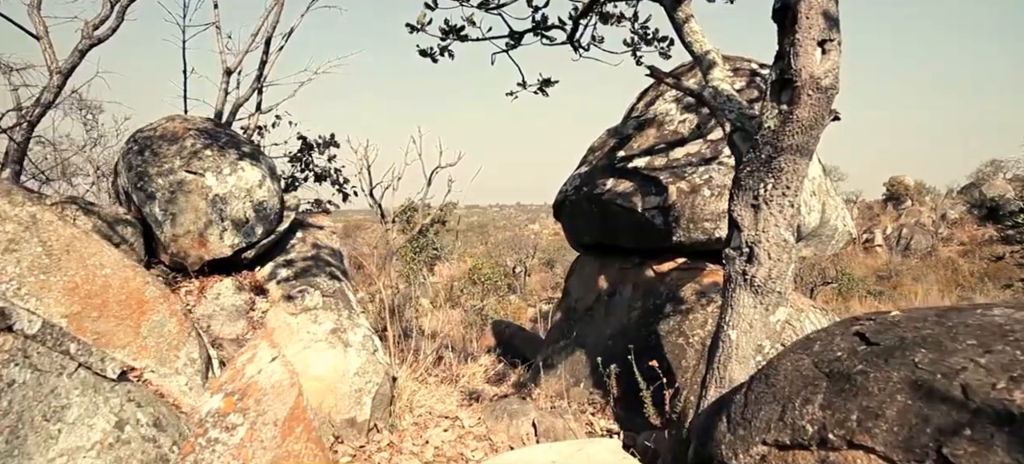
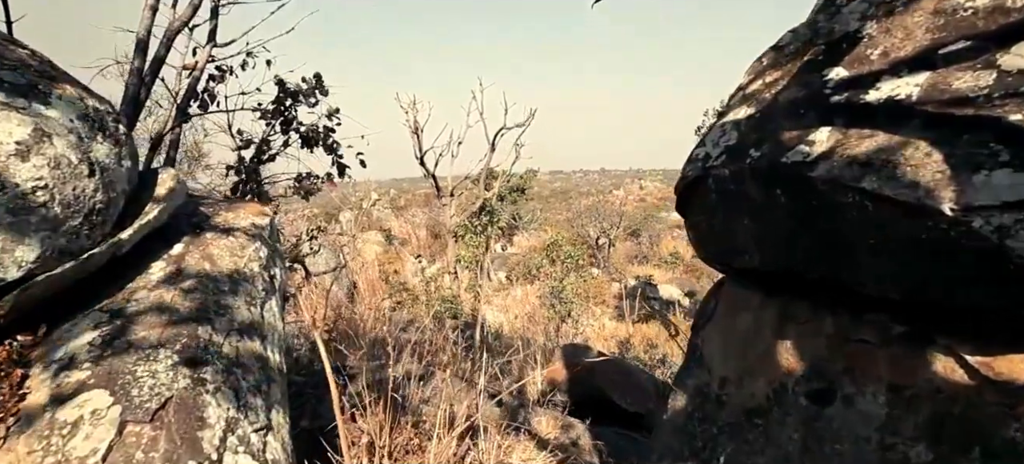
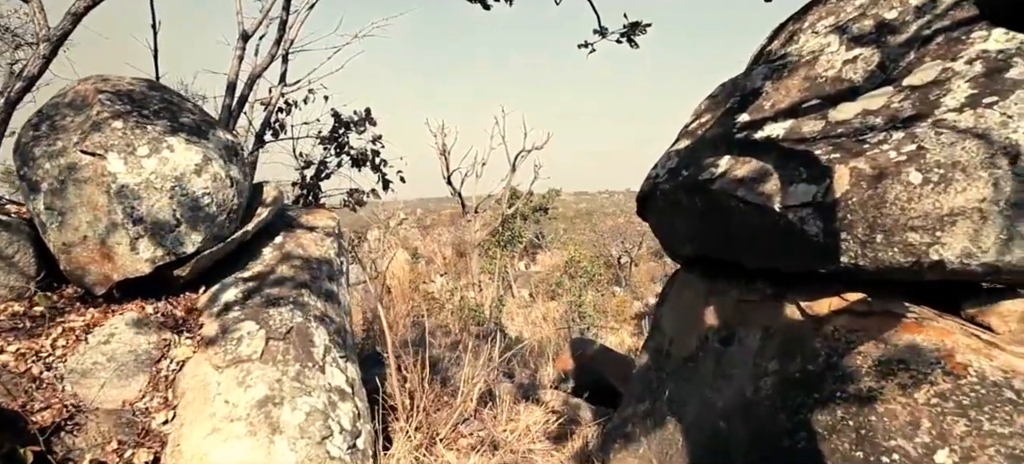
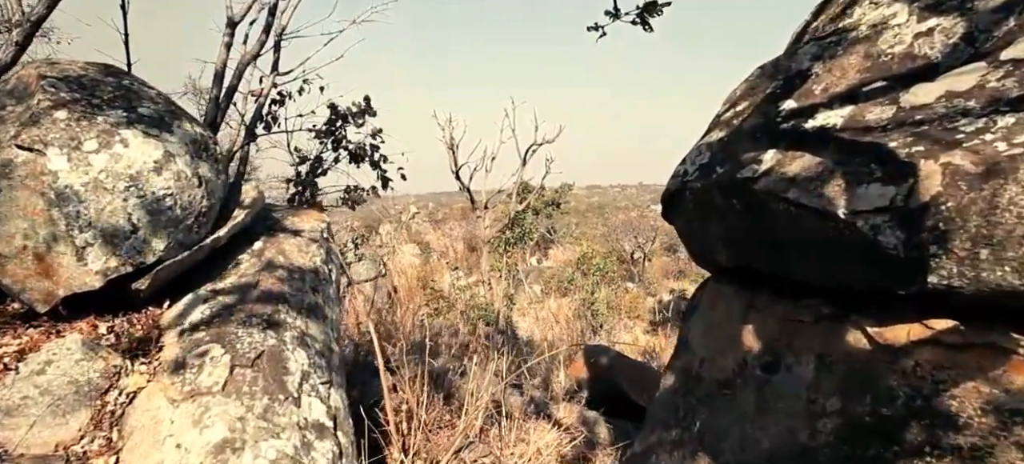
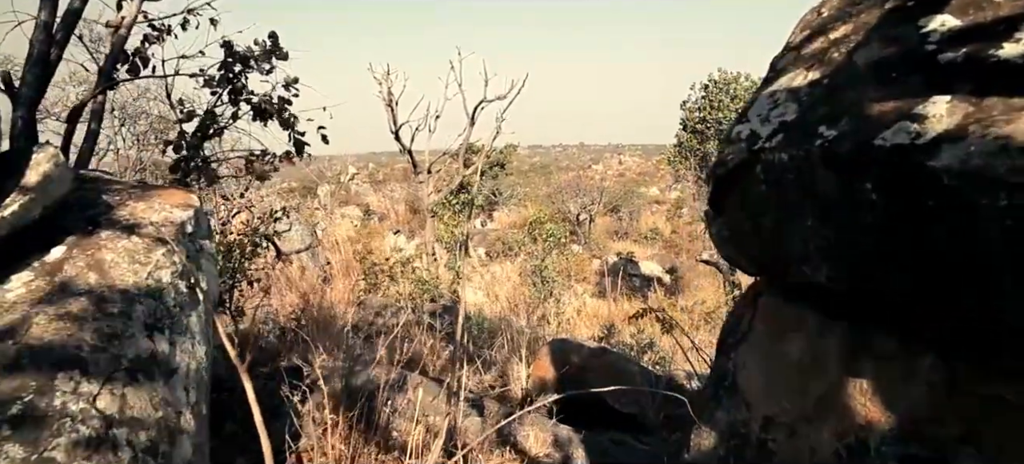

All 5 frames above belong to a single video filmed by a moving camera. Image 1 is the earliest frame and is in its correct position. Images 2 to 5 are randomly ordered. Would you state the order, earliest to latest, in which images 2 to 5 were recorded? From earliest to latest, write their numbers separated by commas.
3, 4, 2, 5
